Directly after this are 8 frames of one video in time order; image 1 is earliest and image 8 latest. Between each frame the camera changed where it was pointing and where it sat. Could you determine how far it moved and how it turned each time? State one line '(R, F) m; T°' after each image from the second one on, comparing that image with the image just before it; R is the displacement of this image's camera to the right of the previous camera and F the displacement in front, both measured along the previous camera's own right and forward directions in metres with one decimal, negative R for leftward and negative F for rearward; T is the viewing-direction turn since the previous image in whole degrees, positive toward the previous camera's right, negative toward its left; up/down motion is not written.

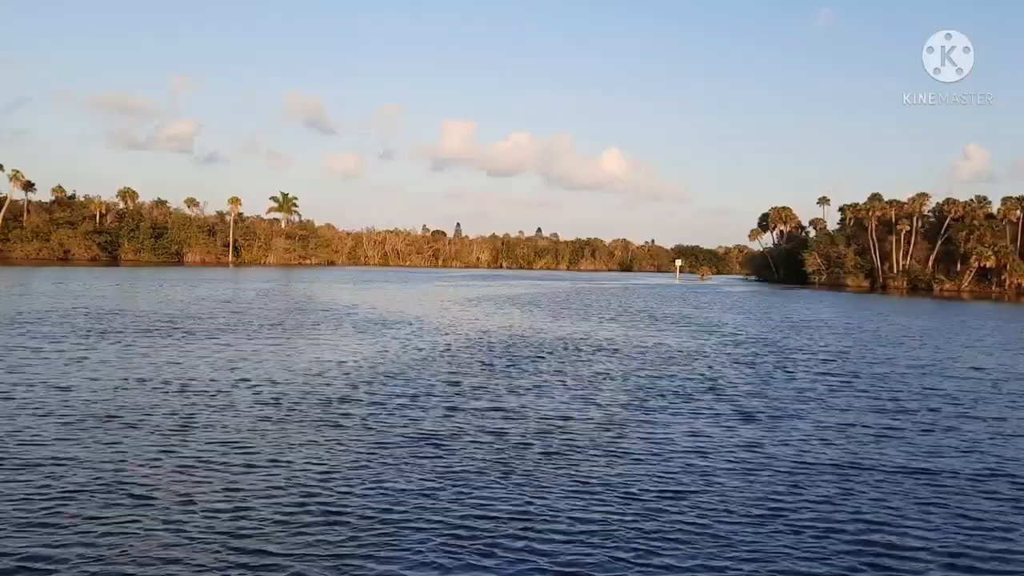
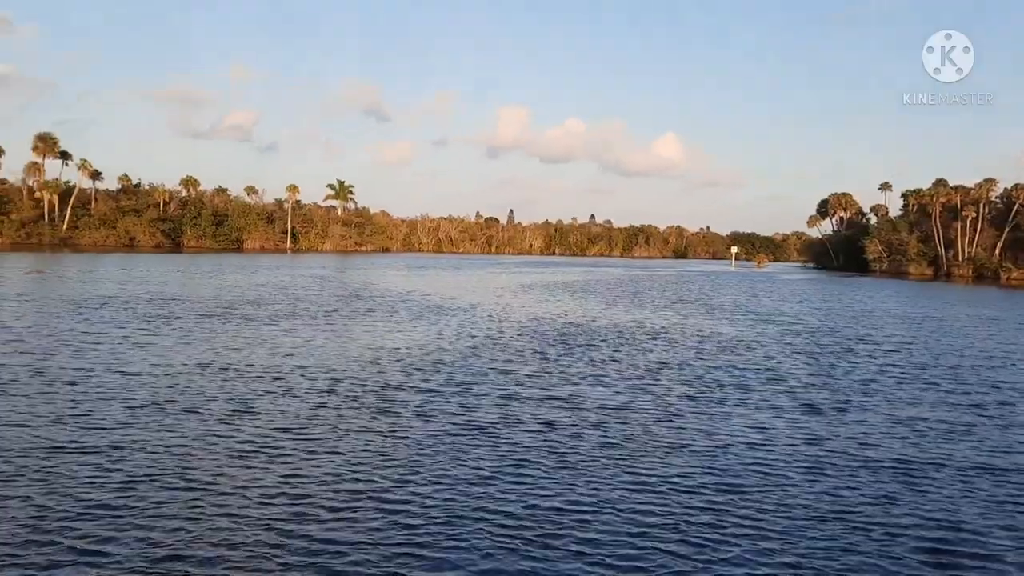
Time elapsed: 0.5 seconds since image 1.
(0.0, +0.2) m; -4°
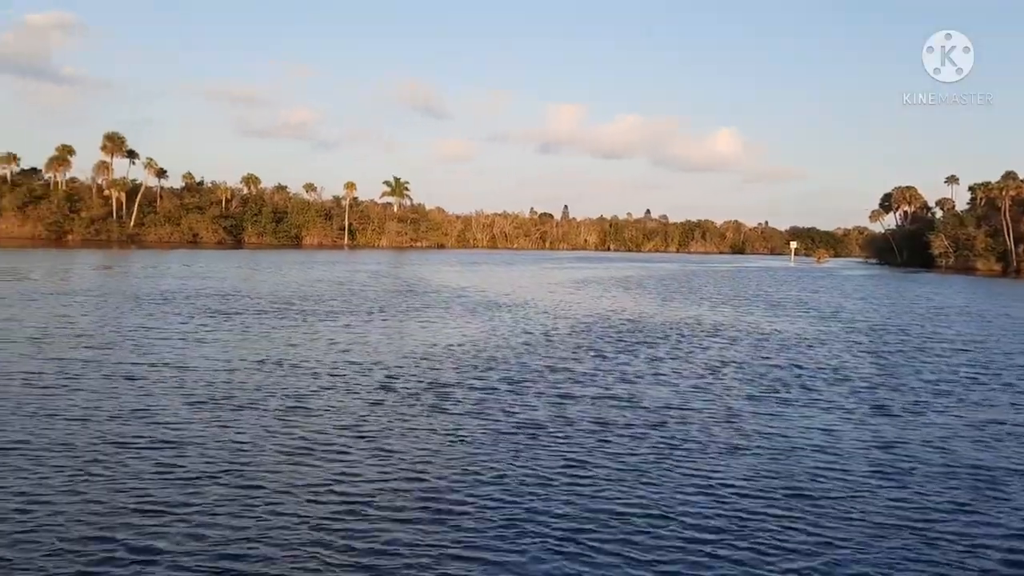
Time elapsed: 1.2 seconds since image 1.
(0.0, +0.3) m; -4°
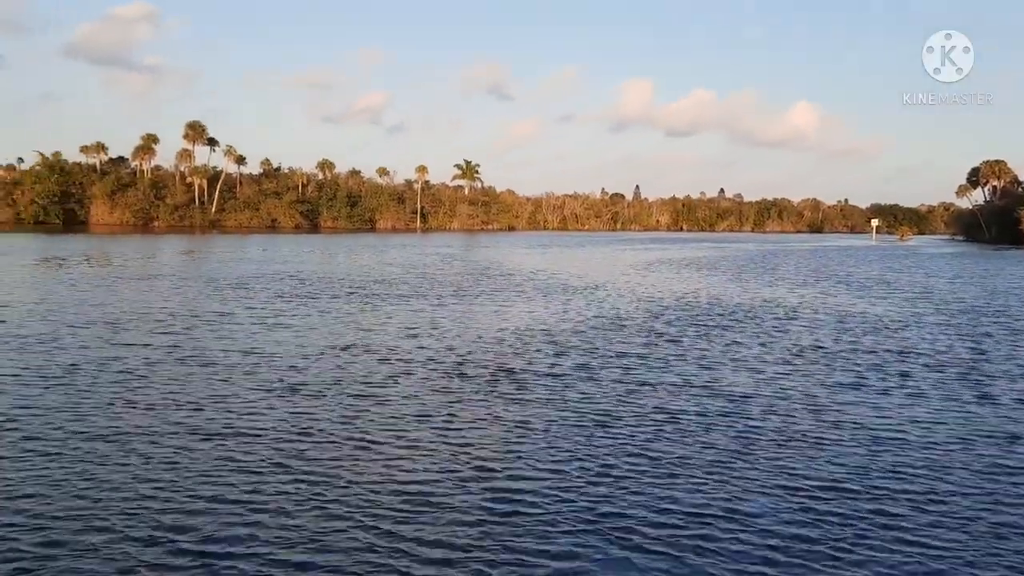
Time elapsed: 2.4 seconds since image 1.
(+0.6, -0.8) m; -5°
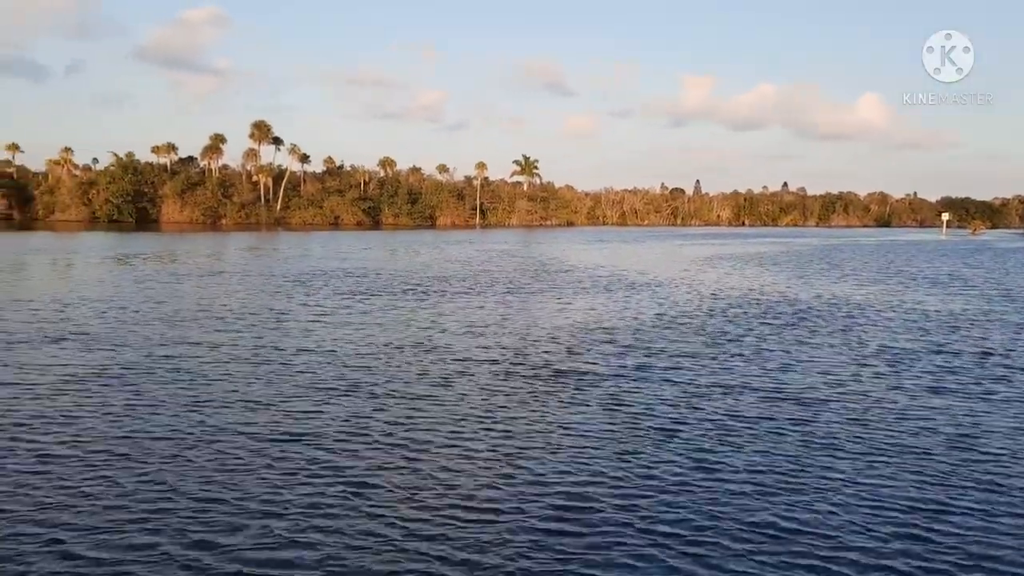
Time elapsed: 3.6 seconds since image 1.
(+0.4, -0.9) m; -4°
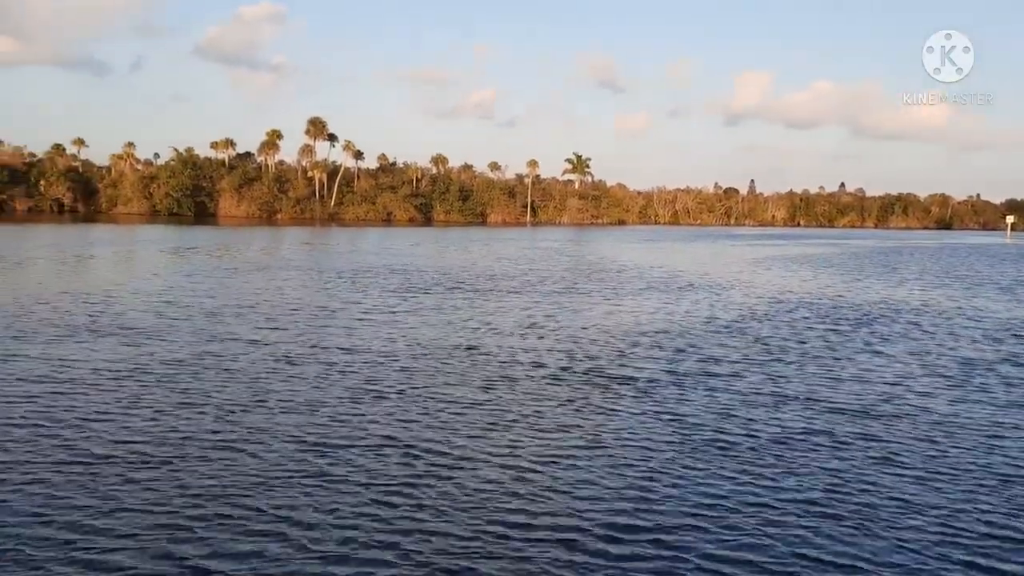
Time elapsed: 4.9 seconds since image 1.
(0.0, +0.5) m; -3°
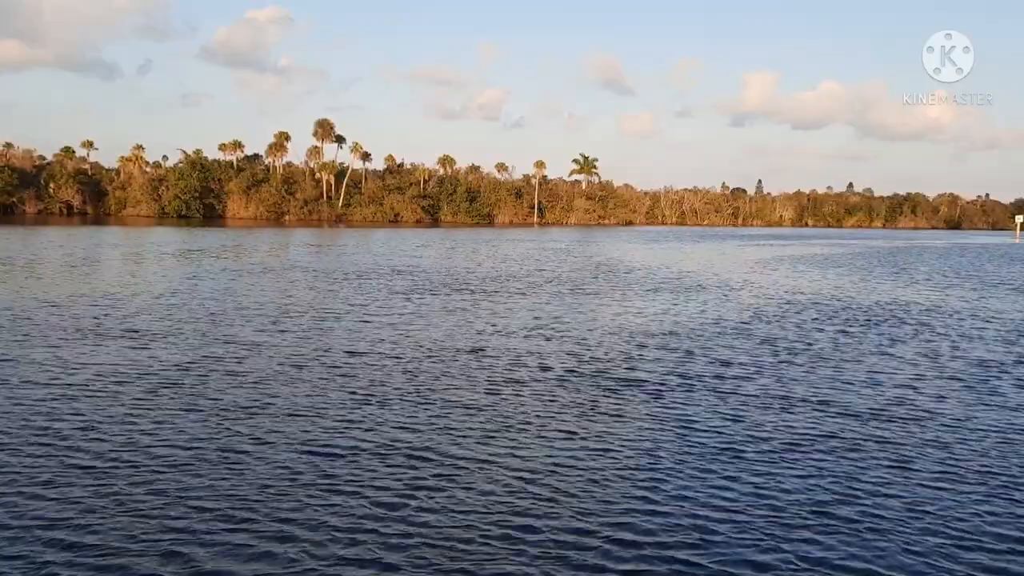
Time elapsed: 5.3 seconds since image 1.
(+0.6, -1.6) m; -1°
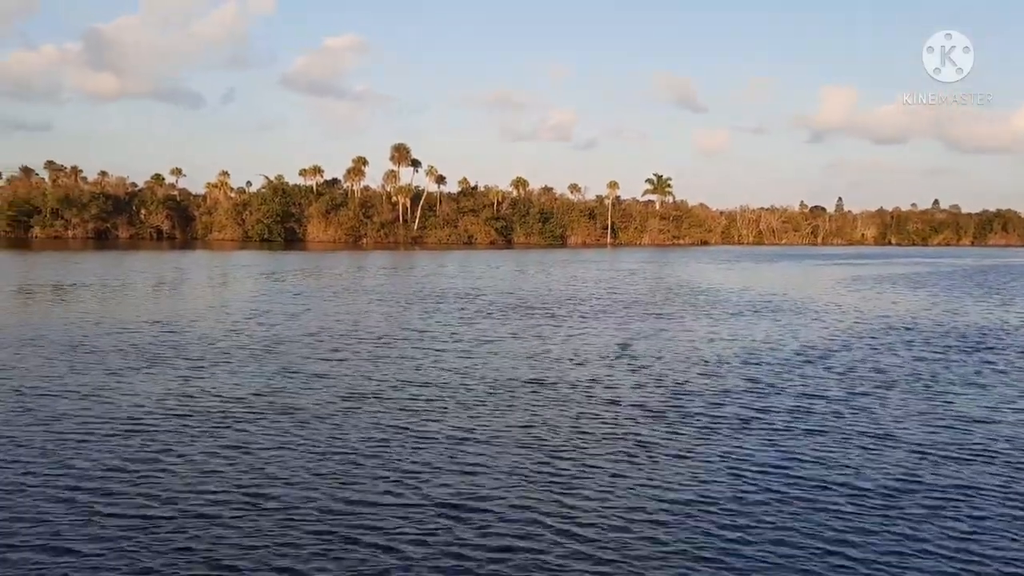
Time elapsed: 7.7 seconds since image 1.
(+0.1, +0.3) m; -5°
